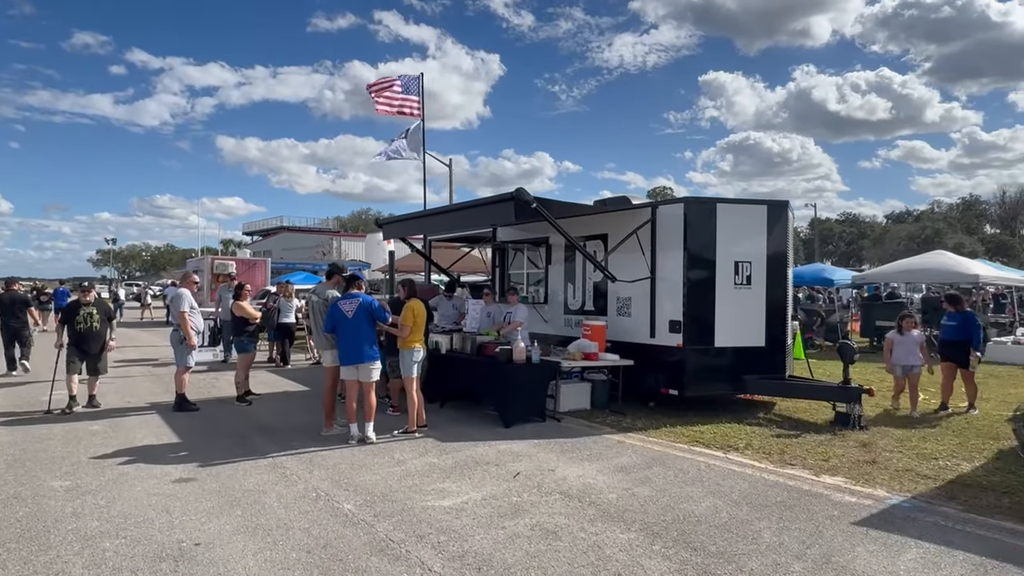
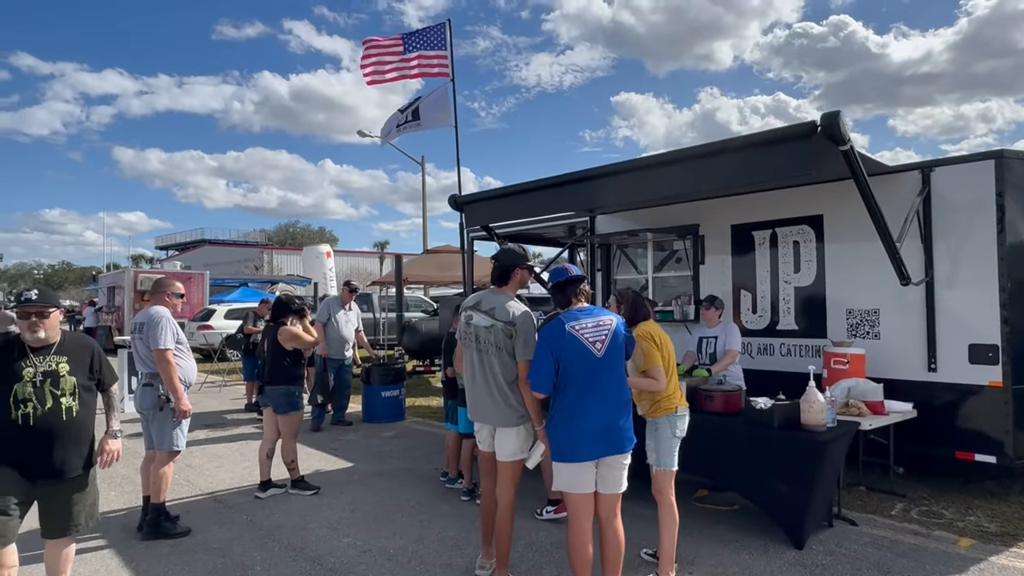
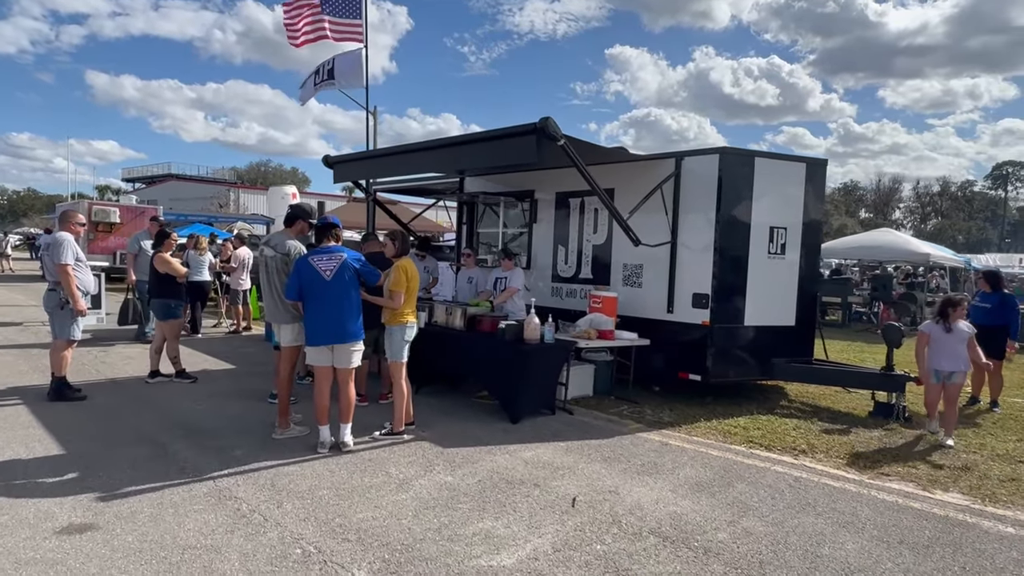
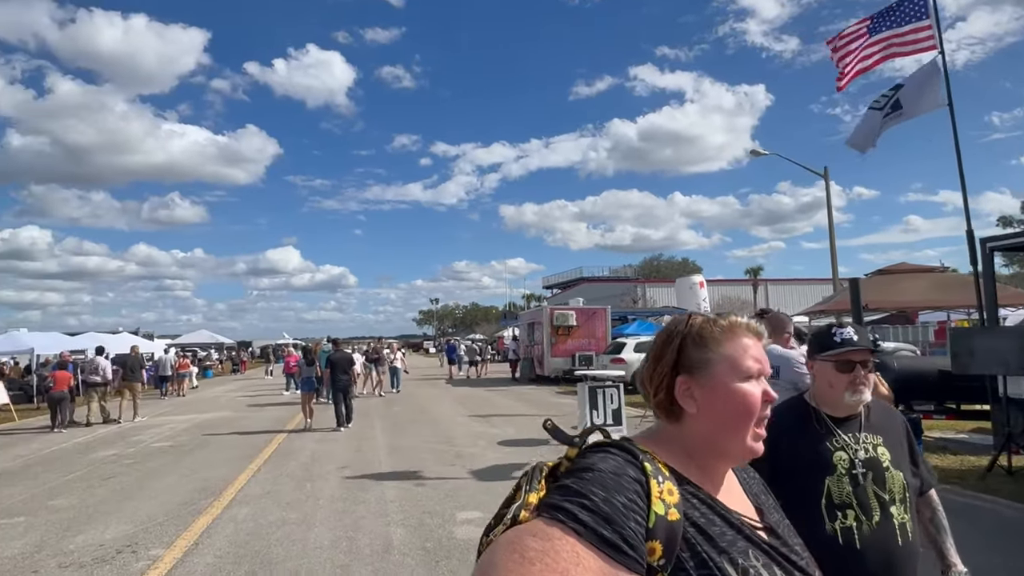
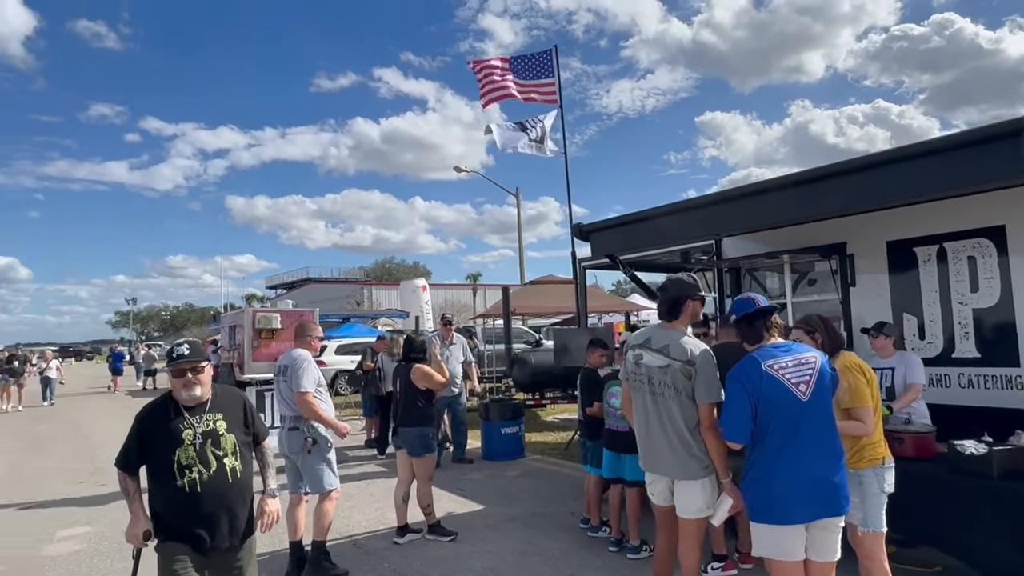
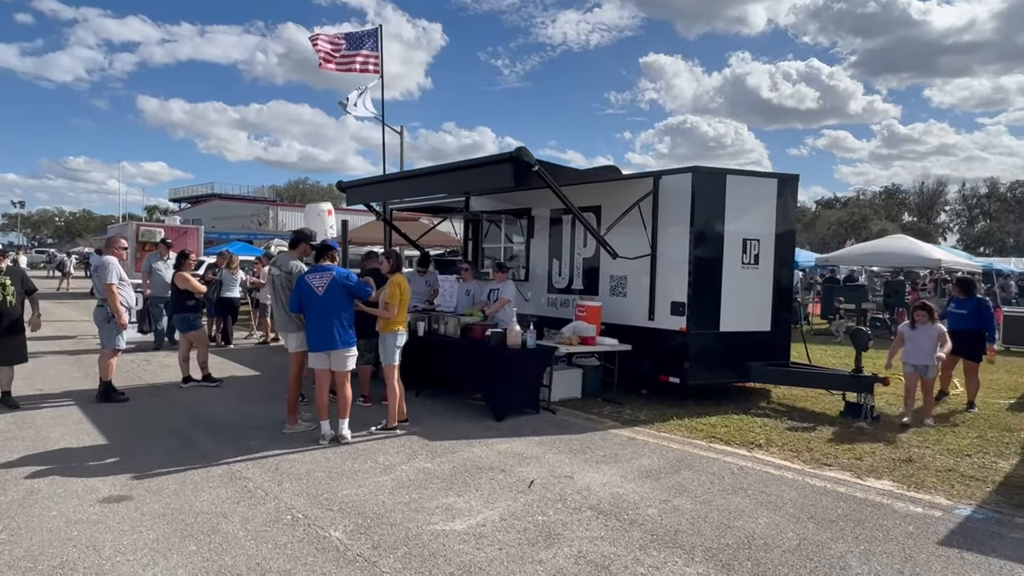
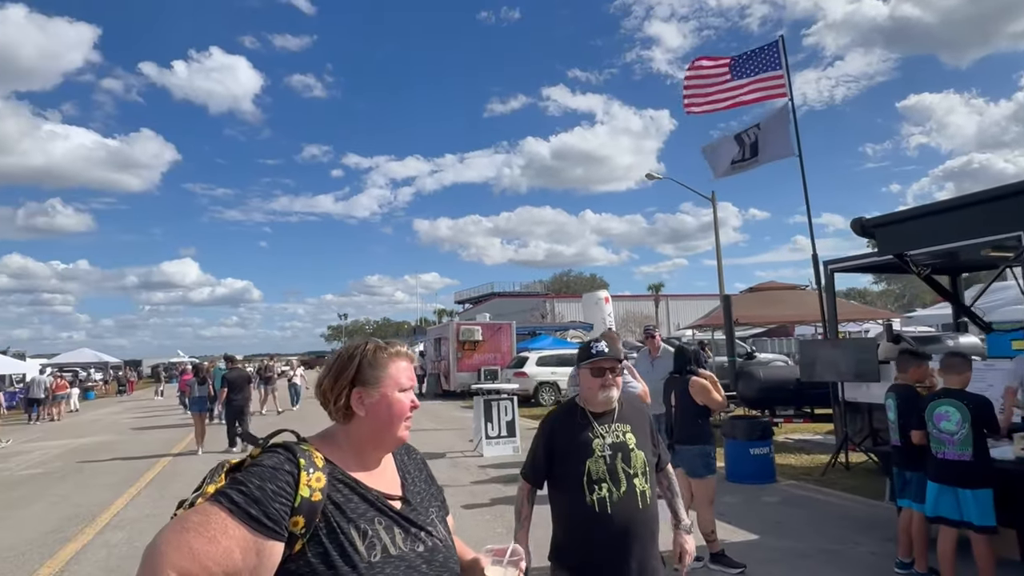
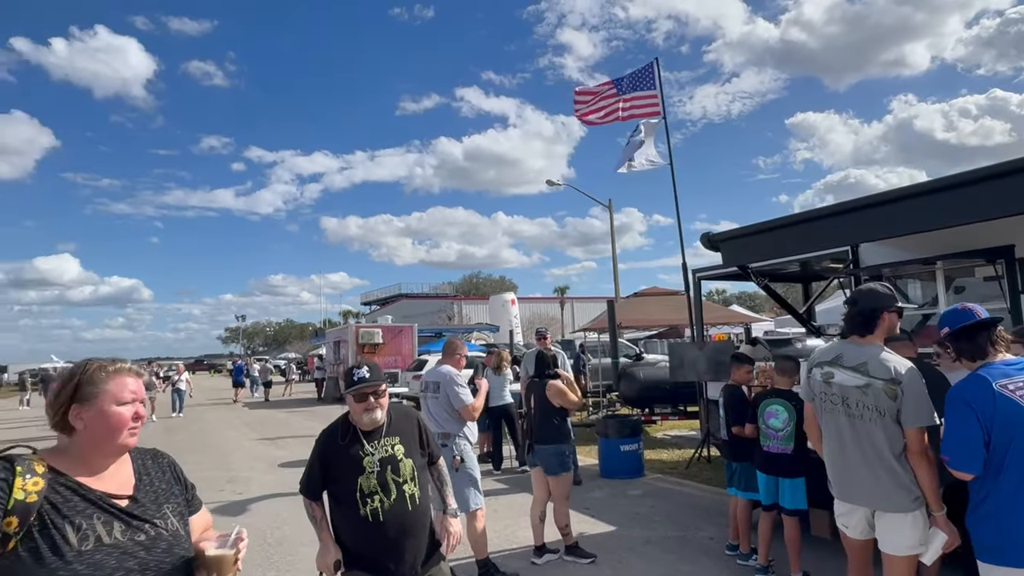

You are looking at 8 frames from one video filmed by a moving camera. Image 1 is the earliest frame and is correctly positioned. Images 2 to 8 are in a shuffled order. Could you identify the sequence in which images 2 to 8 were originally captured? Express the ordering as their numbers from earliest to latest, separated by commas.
6, 3, 2, 5, 8, 7, 4
